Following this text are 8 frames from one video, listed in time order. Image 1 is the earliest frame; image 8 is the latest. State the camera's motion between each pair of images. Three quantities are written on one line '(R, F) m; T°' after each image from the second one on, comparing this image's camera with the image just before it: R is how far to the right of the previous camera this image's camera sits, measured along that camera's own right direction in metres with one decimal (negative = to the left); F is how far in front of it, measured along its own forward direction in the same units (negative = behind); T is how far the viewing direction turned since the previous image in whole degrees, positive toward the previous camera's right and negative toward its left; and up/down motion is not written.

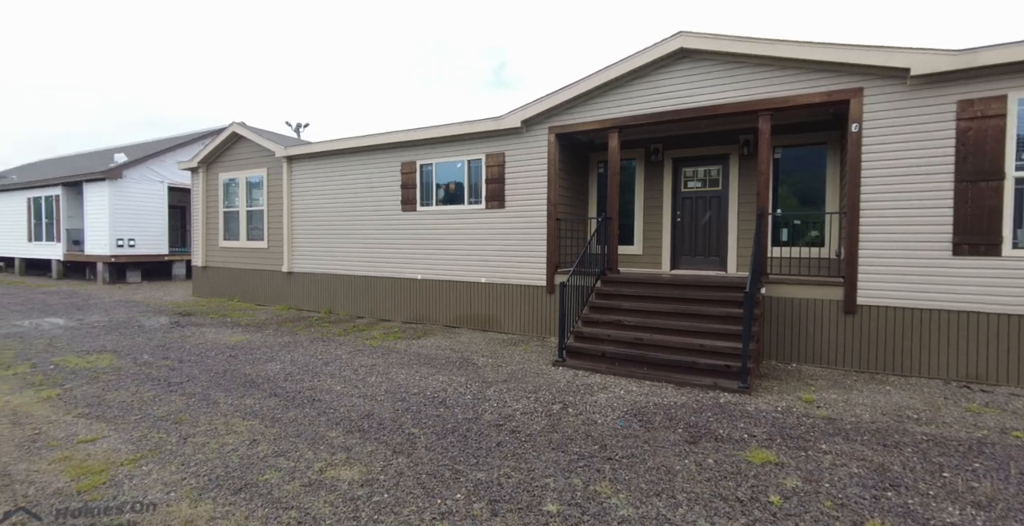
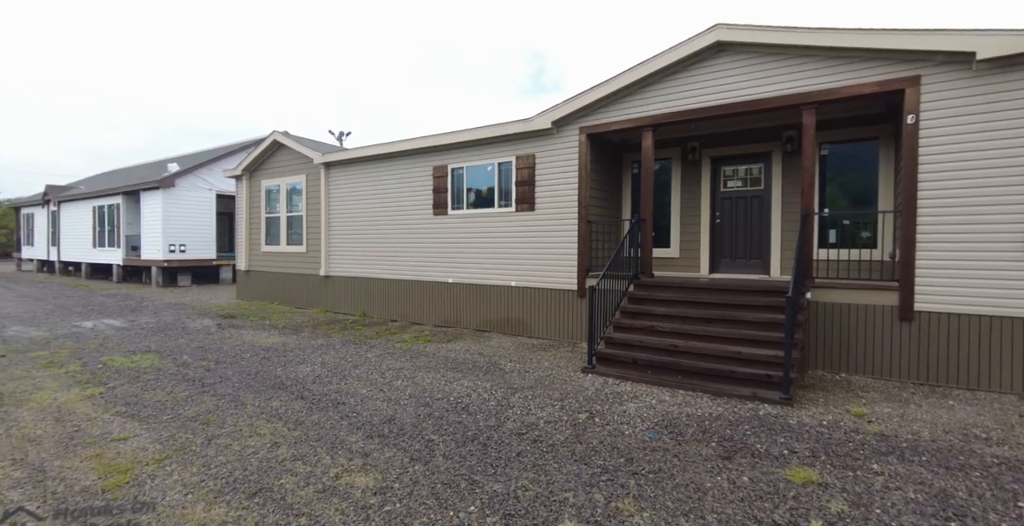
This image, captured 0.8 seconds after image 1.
(+0.1, +0.1) m; -4°
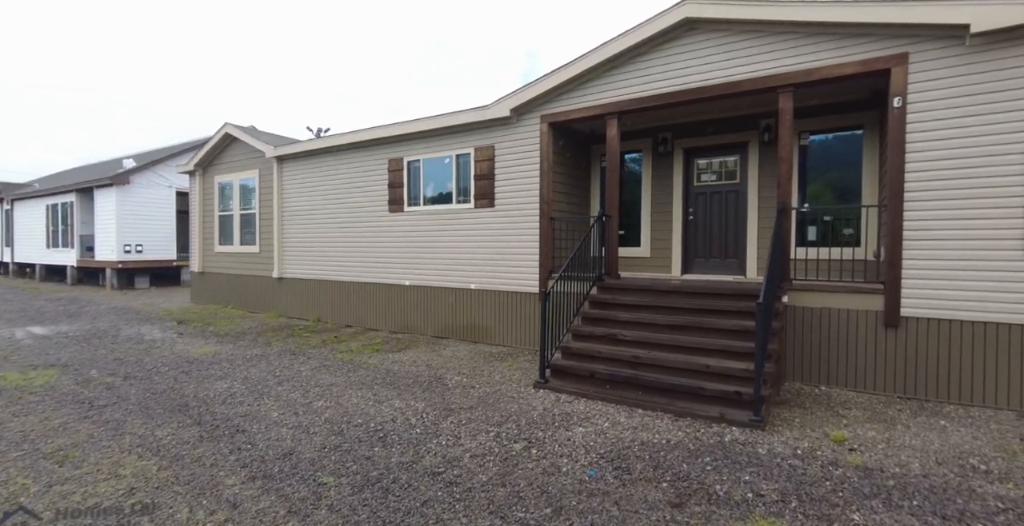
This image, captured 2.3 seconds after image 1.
(+0.5, +0.7) m; +1°
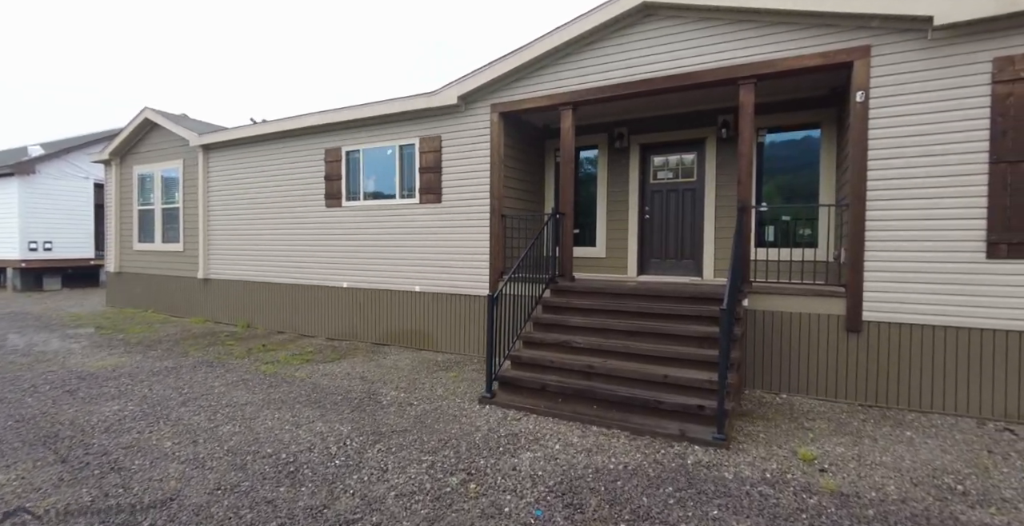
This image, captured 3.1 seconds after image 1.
(+0.1, +0.5) m; +5°
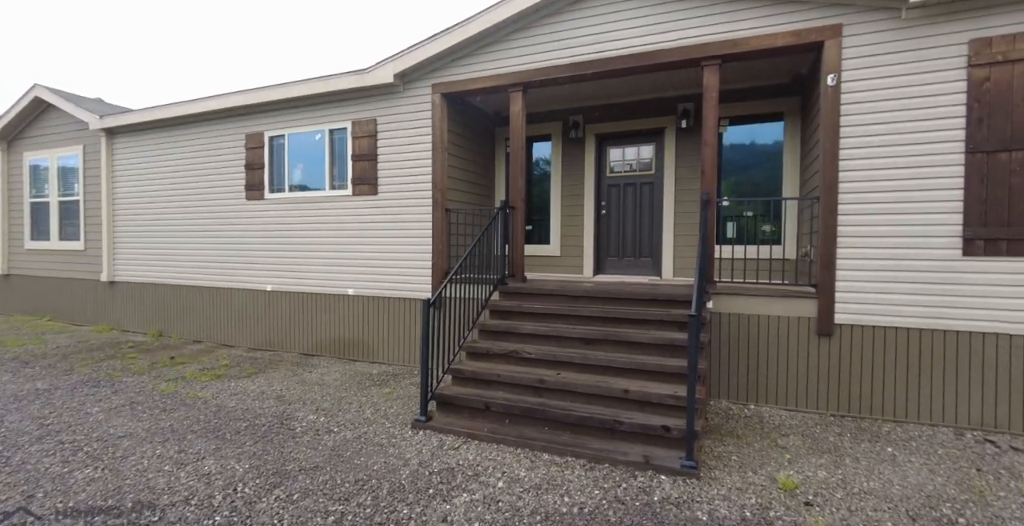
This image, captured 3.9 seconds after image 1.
(+0.2, +0.6) m; +5°
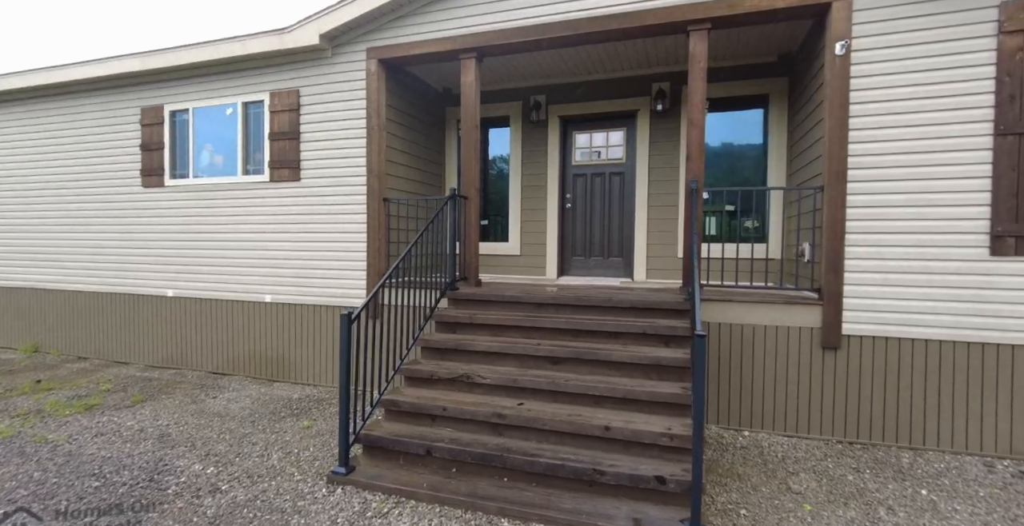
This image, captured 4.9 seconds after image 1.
(0.0, +0.9) m; +5°
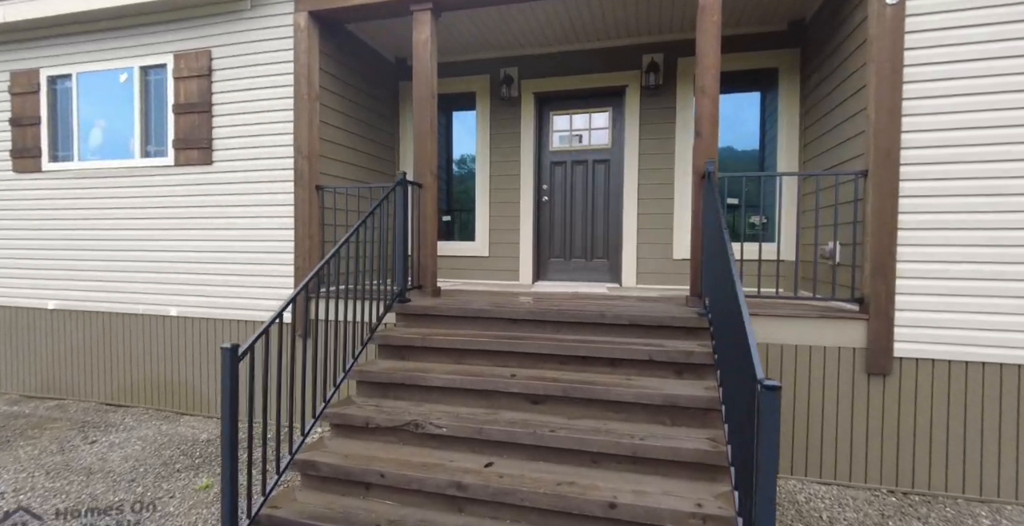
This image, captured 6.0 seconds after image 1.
(0.0, +0.9) m; +4°
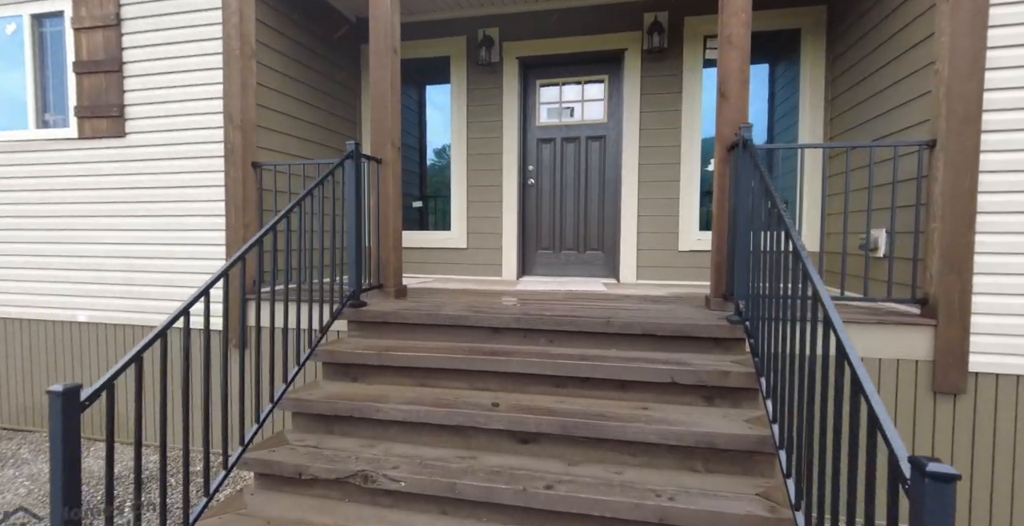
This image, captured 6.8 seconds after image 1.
(0.0, +0.7) m; +2°
